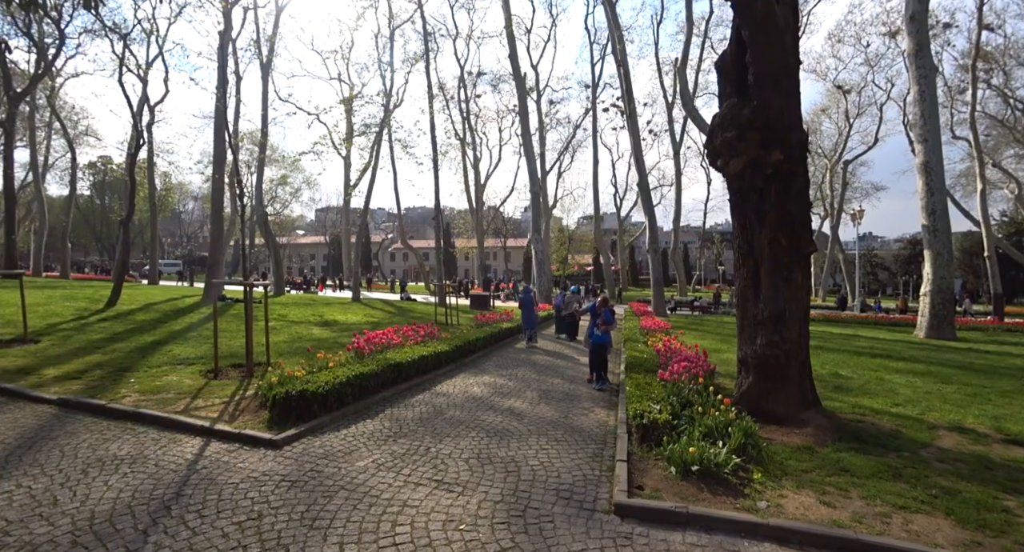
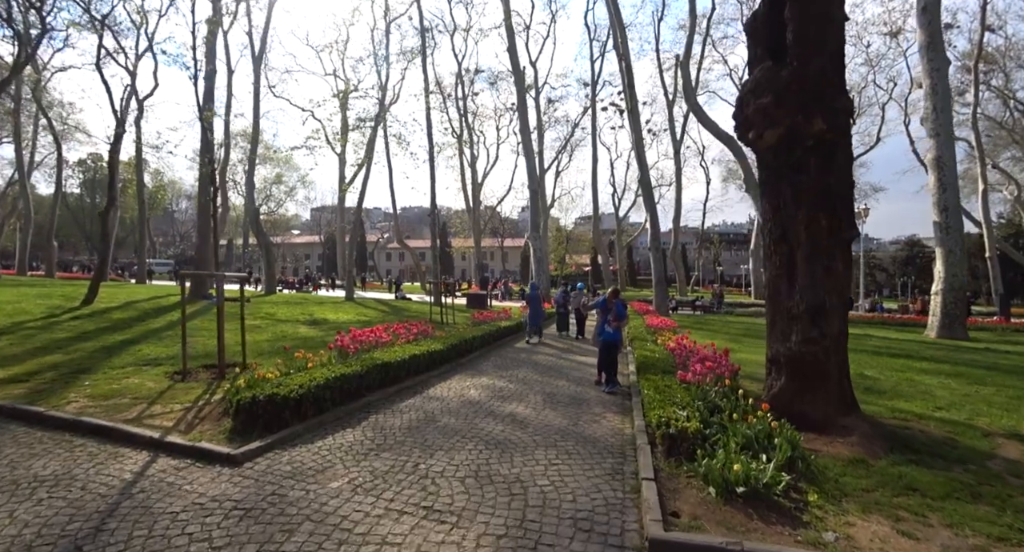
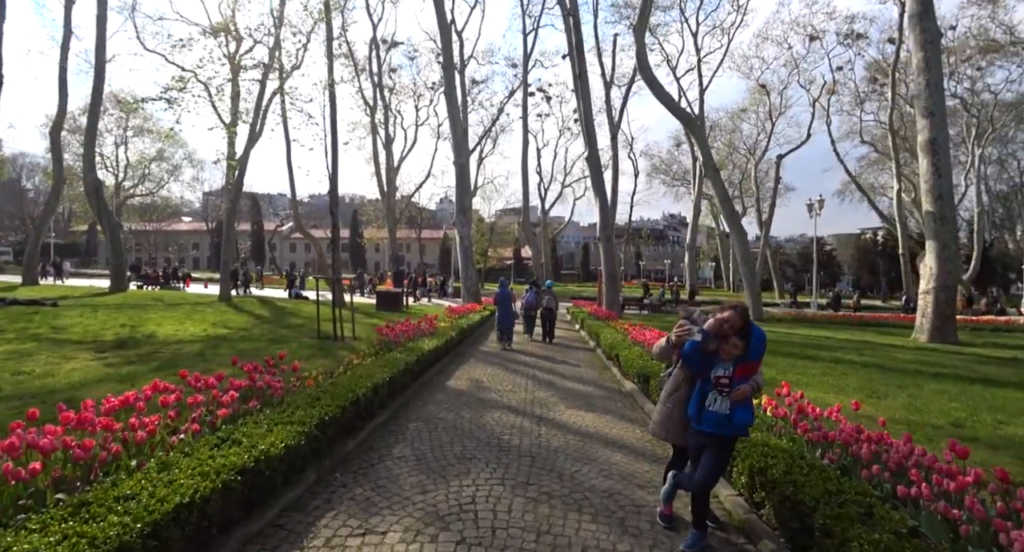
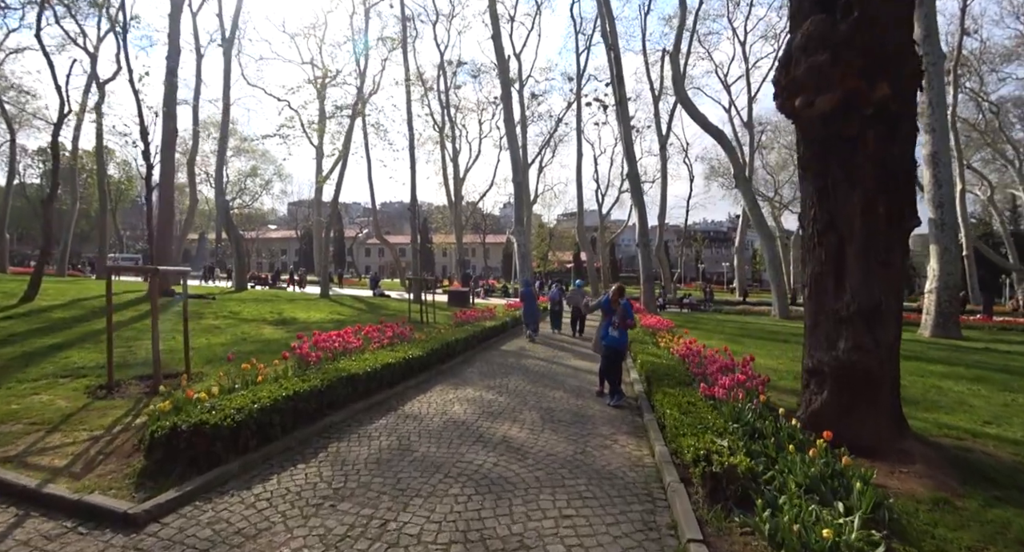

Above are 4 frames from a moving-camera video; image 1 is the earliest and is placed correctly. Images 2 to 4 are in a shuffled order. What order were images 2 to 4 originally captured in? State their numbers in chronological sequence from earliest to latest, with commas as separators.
2, 4, 3
